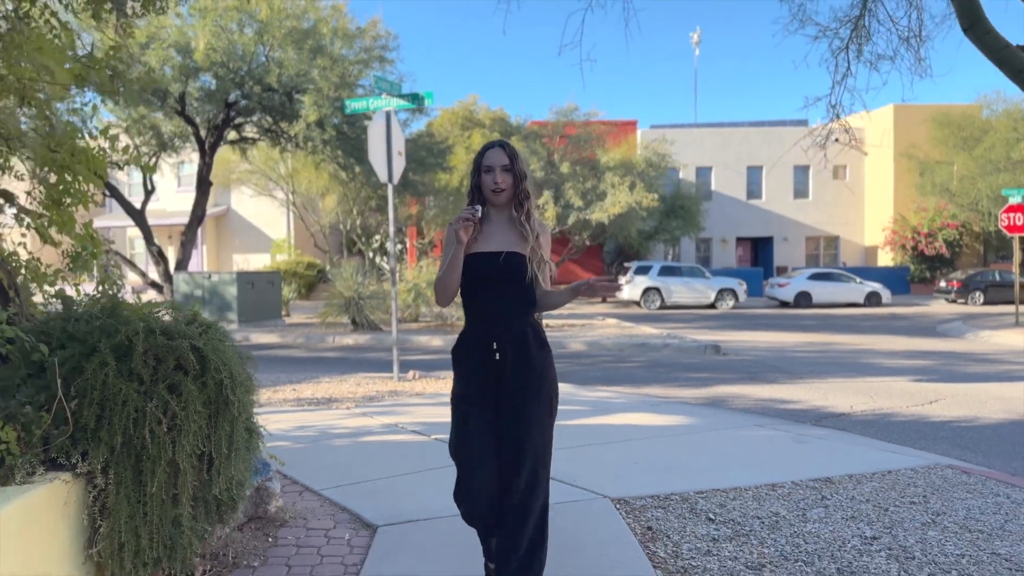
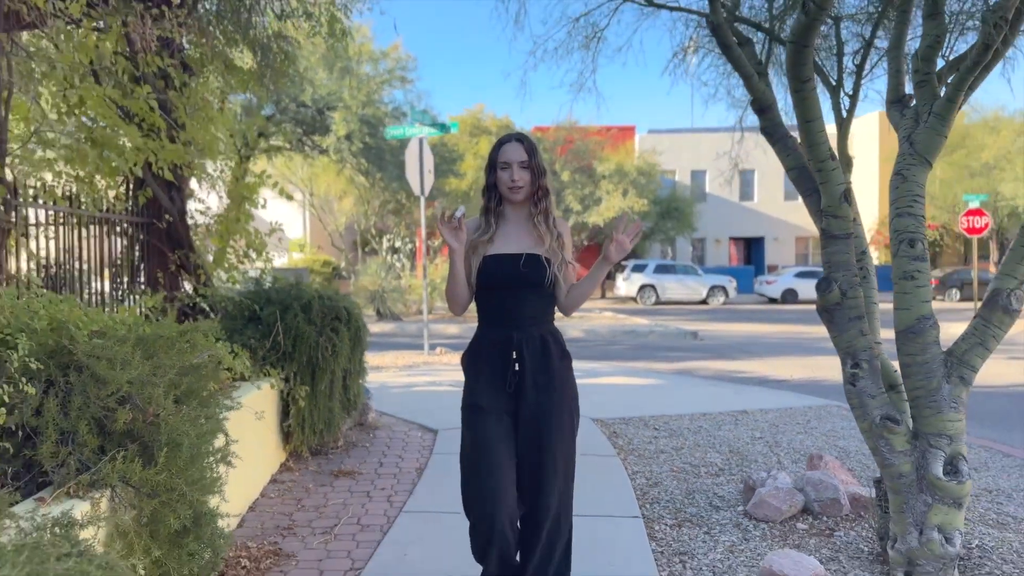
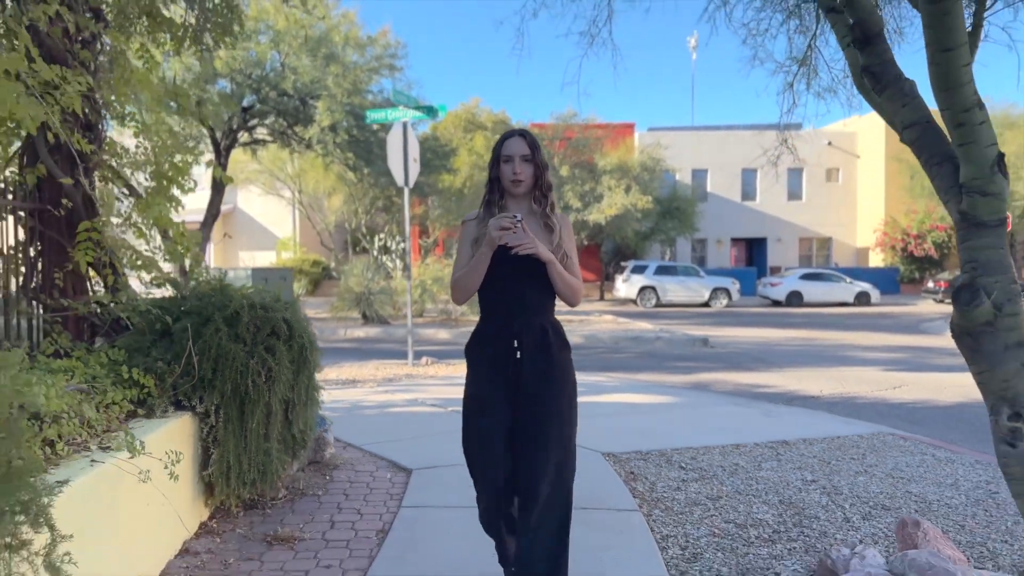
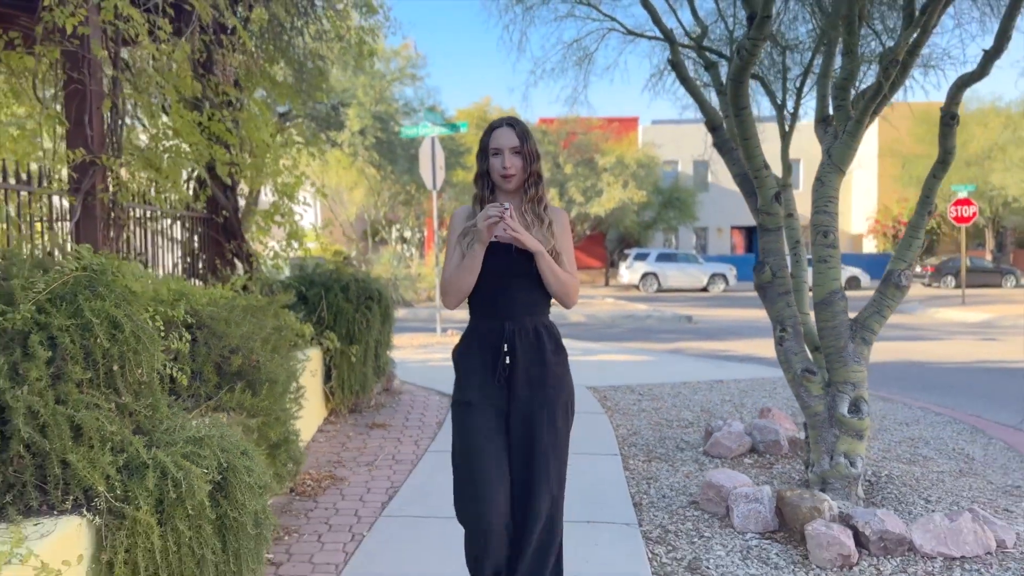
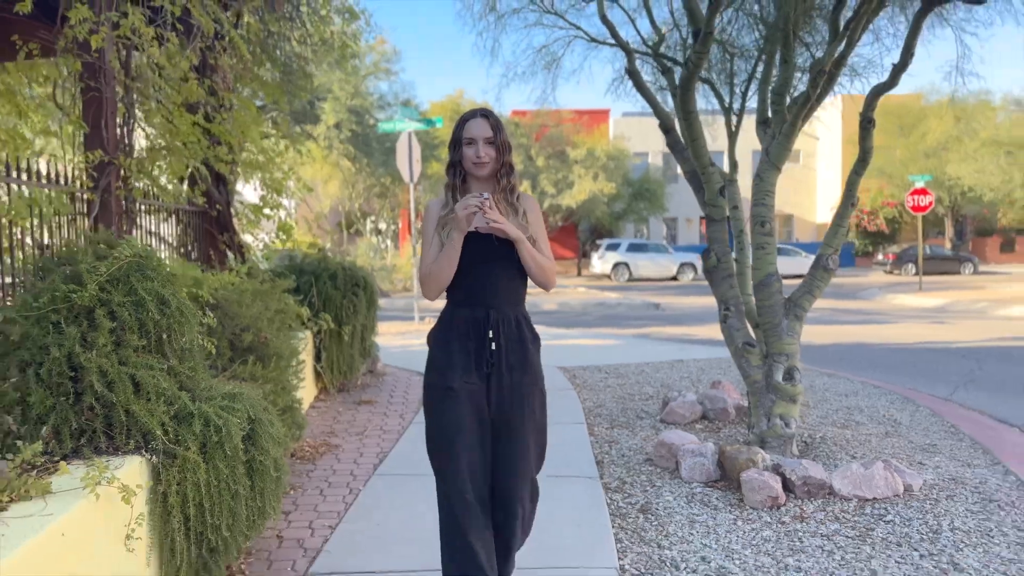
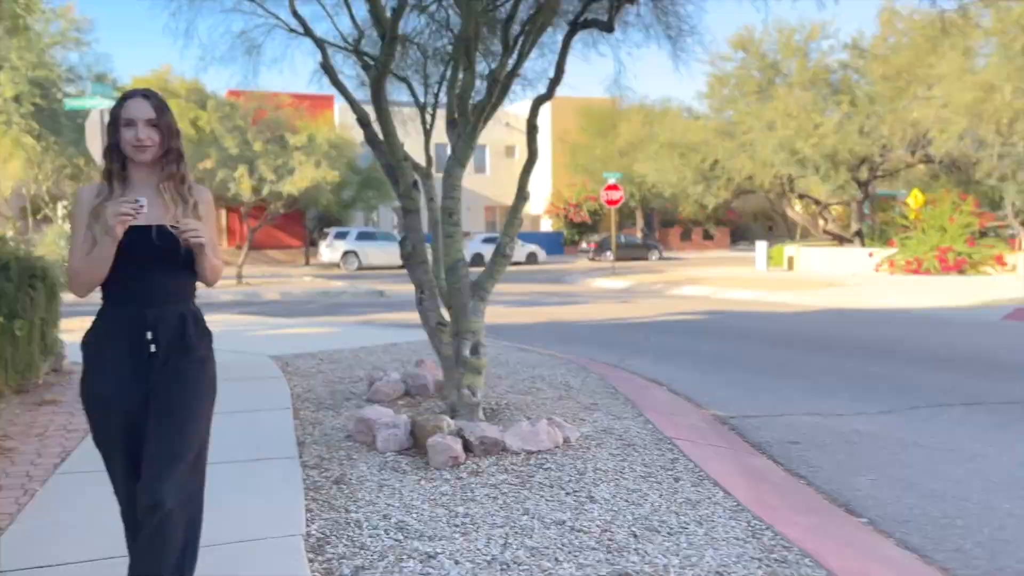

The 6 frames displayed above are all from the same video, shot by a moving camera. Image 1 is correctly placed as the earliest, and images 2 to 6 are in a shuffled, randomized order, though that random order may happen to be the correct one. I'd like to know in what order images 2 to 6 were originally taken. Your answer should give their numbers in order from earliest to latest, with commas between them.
3, 2, 4, 5, 6
